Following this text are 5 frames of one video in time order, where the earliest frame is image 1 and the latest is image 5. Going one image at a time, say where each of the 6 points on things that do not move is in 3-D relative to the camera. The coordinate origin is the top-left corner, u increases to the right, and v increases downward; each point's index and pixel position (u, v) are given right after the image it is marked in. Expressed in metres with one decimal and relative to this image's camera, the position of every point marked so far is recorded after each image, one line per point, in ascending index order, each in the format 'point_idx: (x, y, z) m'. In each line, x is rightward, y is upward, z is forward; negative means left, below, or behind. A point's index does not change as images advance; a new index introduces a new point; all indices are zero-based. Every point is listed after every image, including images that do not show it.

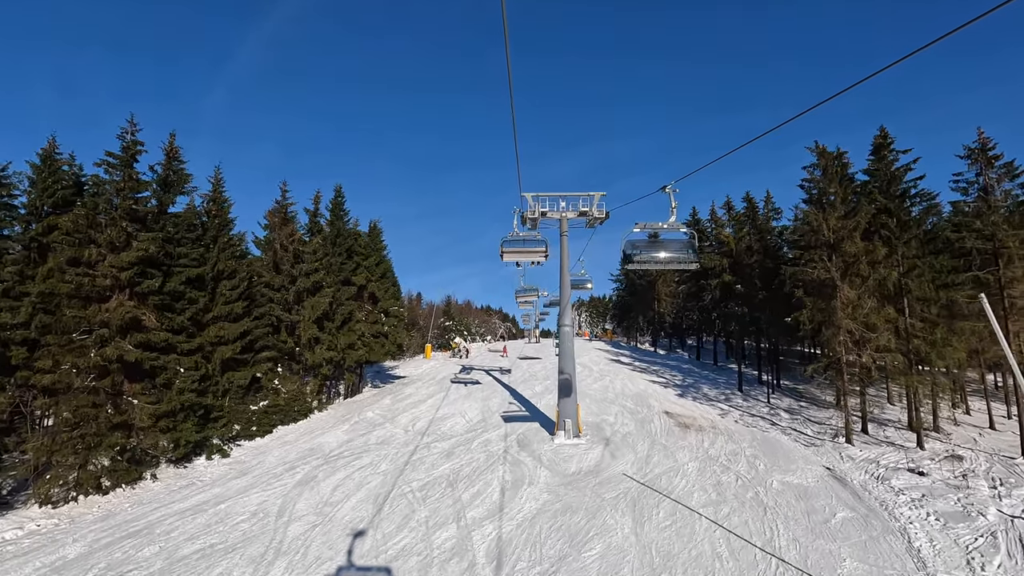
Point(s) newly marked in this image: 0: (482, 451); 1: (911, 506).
0: (-1.2, -6.4, +19.5) m
1: (+11.6, -6.4, +14.6) m
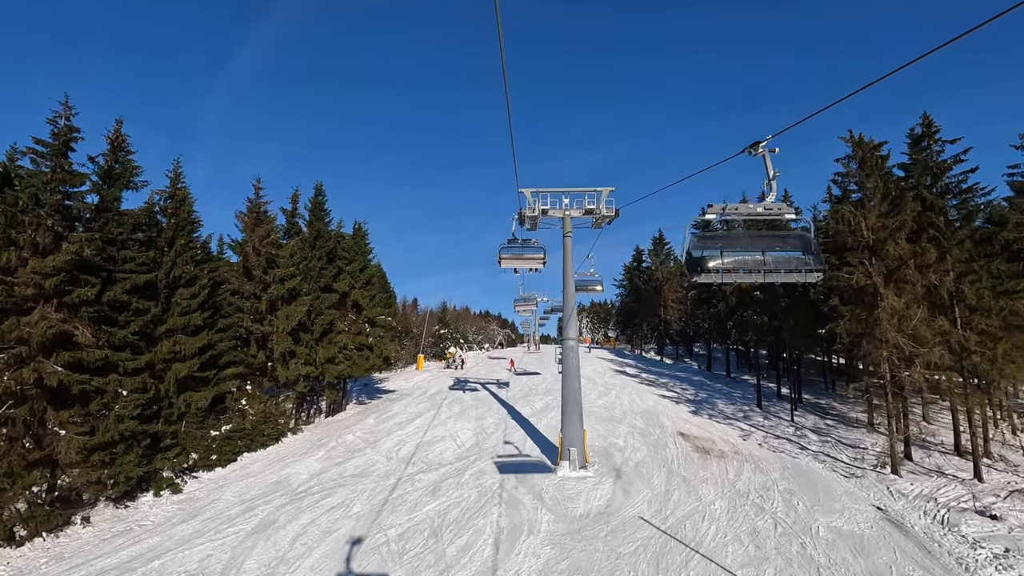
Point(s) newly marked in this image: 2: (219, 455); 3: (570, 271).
0: (-1.3, -6.7, +16.9) m
1: (+11.5, -6.6, +11.9) m
2: (-11.3, -6.4, +19.2) m
3: (+2.1, +0.6, +18.3) m
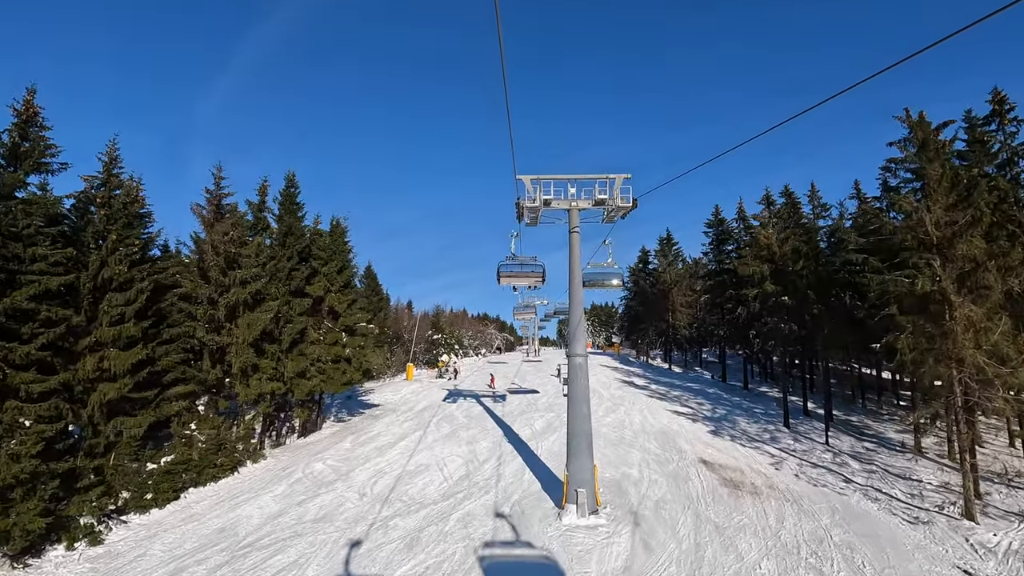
0: (-1.4, -6.9, +13.7) m
1: (+11.4, -6.8, +8.8) m
2: (-11.4, -6.6, +16.0) m
3: (+2.0, +0.4, +15.2) m
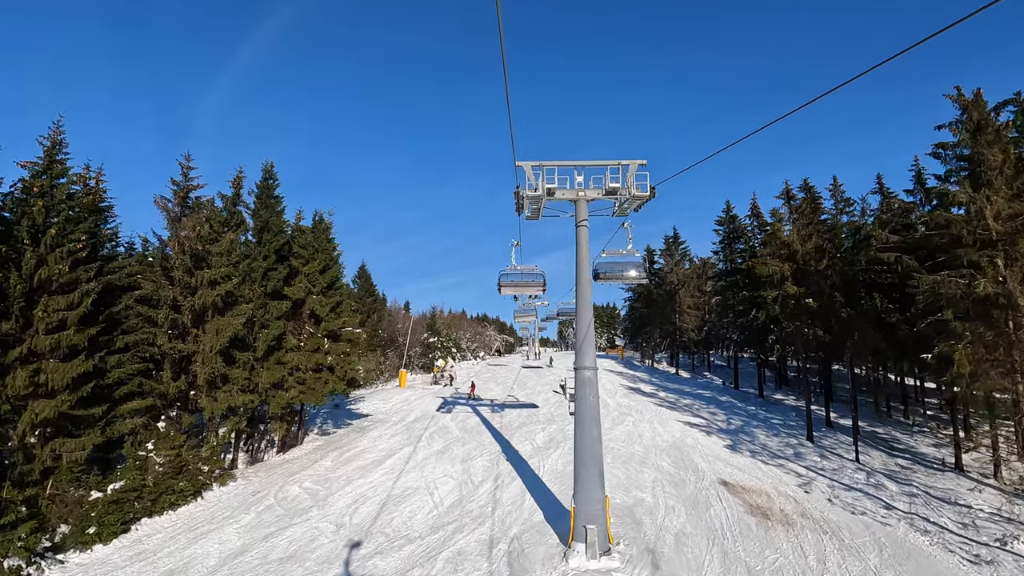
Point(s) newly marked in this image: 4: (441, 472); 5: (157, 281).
0: (-1.5, -6.9, +11.6) m
1: (+11.3, -6.8, +6.7) m
2: (-11.5, -6.6, +13.9) m
3: (+2.0, +0.3, +13.1) m
4: (-2.7, -6.9, +18.7) m
5: (-12.8, +0.3, +18.0) m
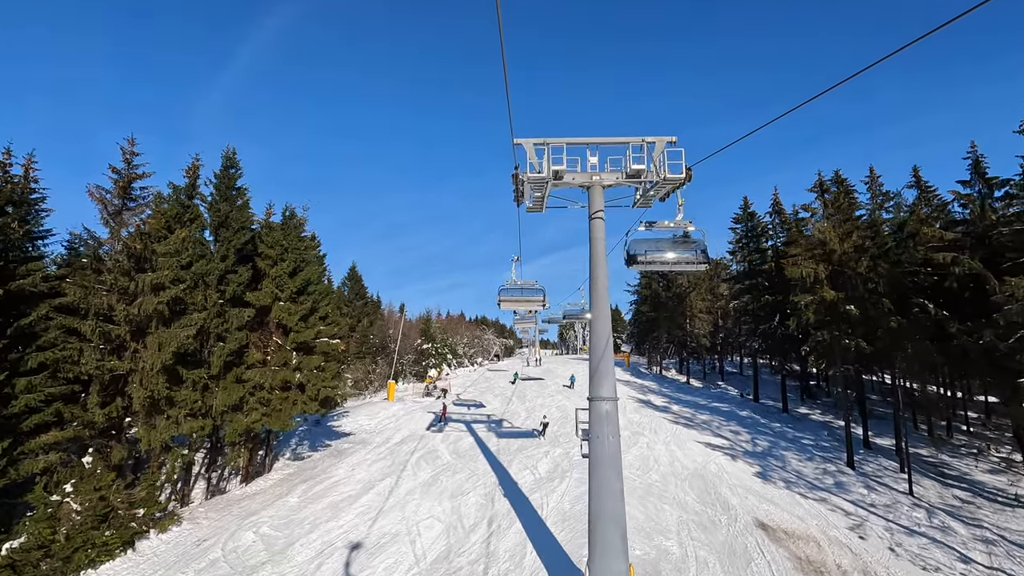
0: (-1.5, -7.1, +8.7) m
1: (+11.3, -7.0, +3.8) m
2: (-11.5, -6.8, +11.0) m
3: (+1.9, +0.2, +10.2) m
4: (-2.7, -7.1, +15.8) m
5: (-12.9, +0.1, +15.1) m
